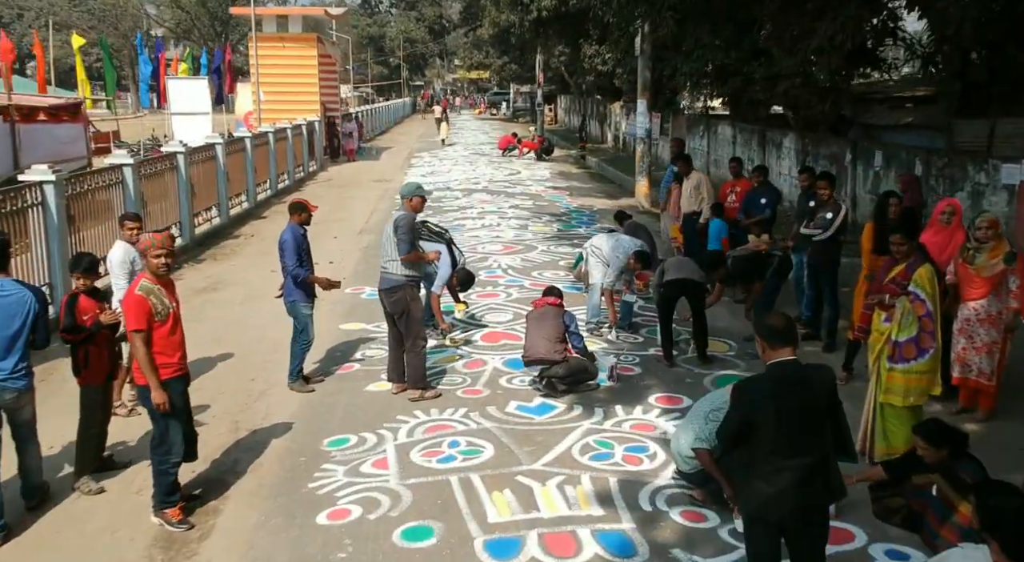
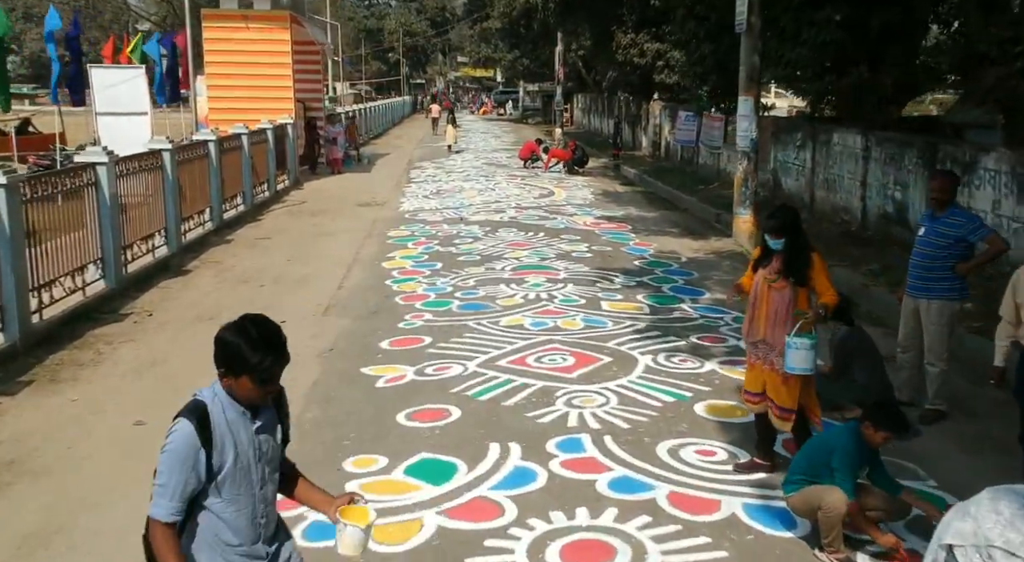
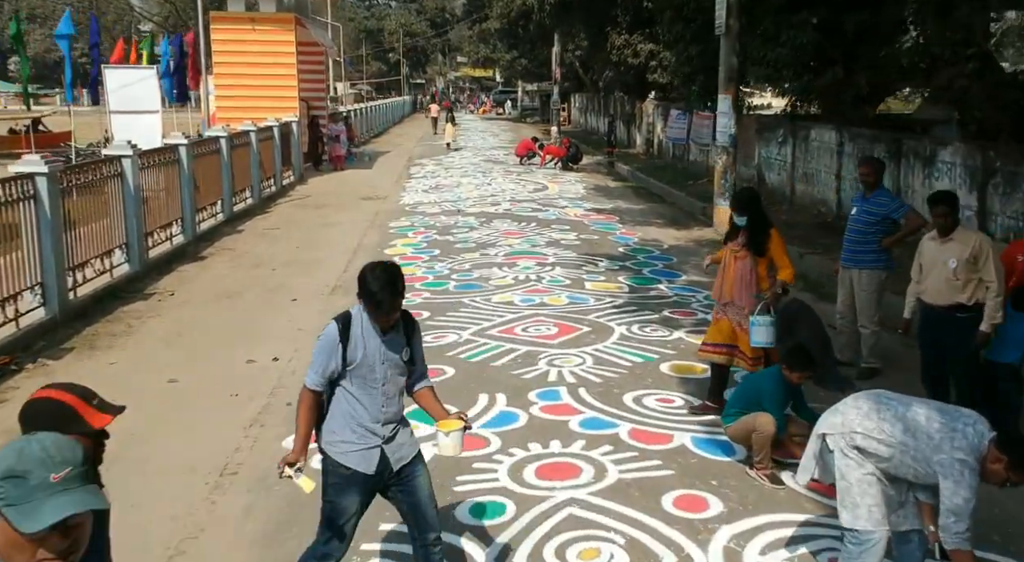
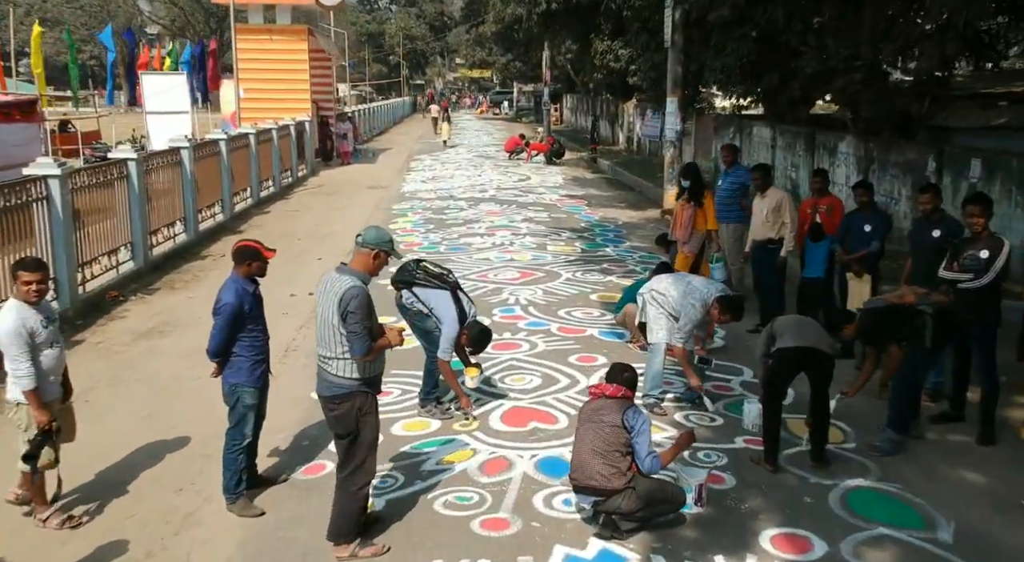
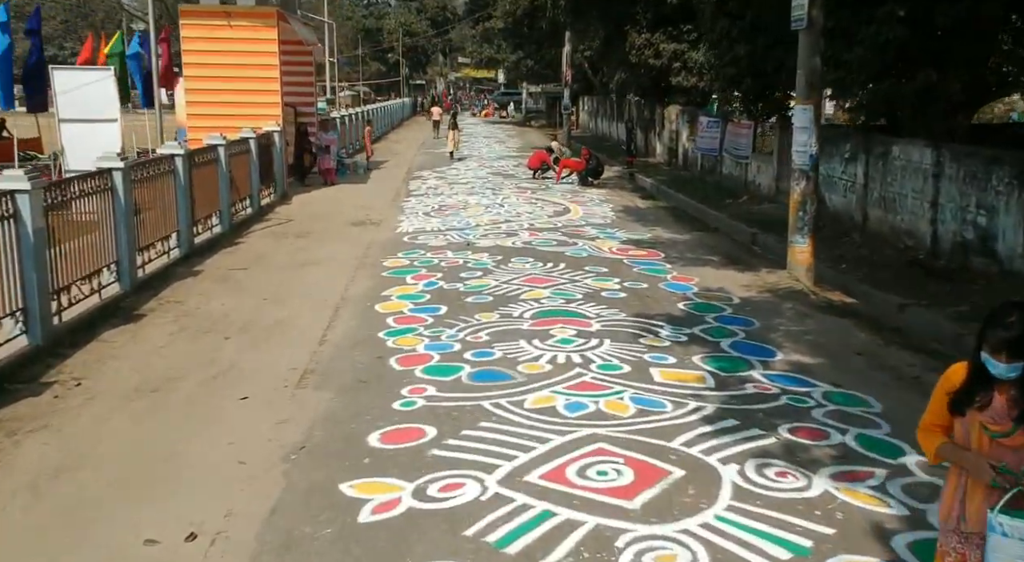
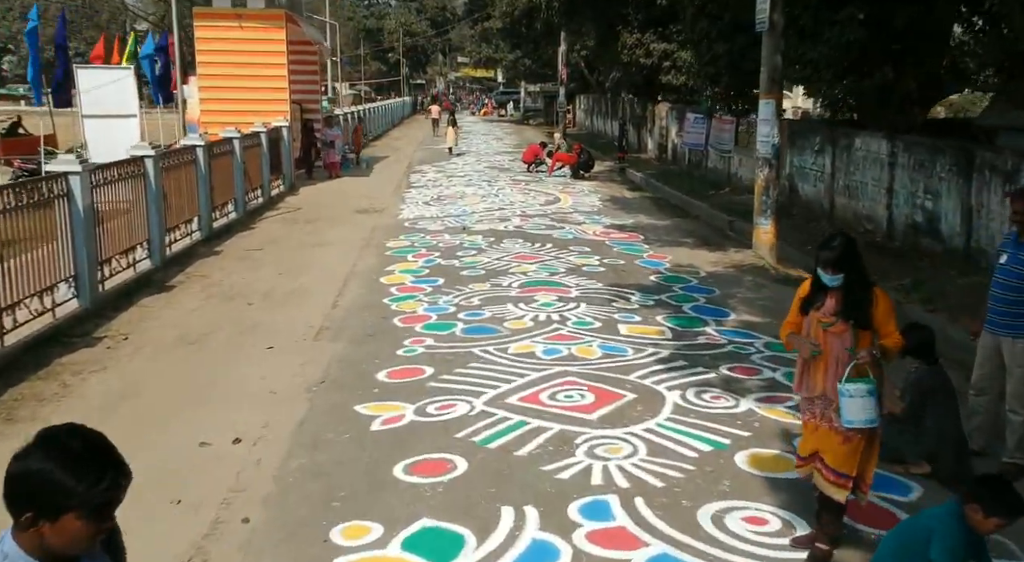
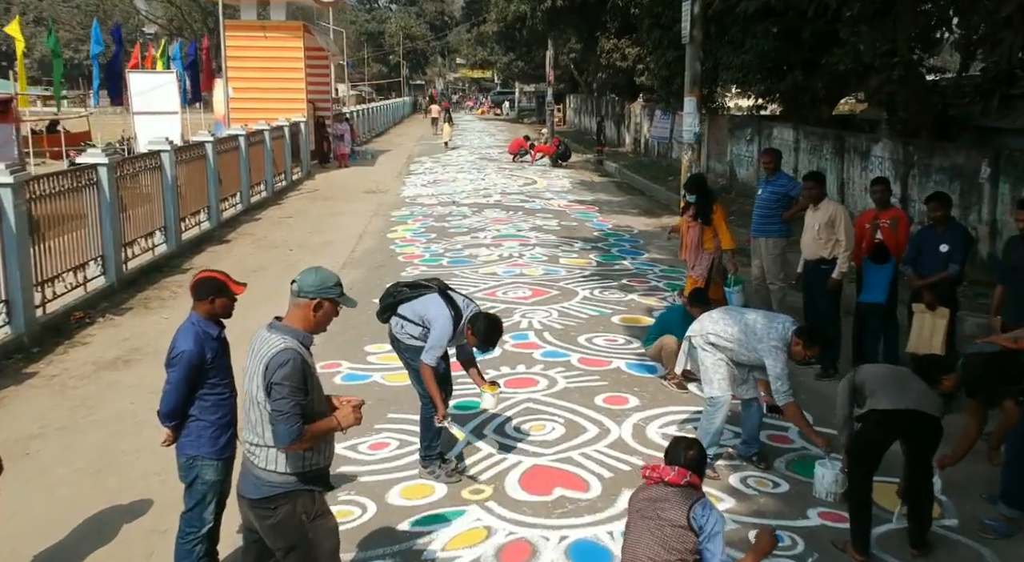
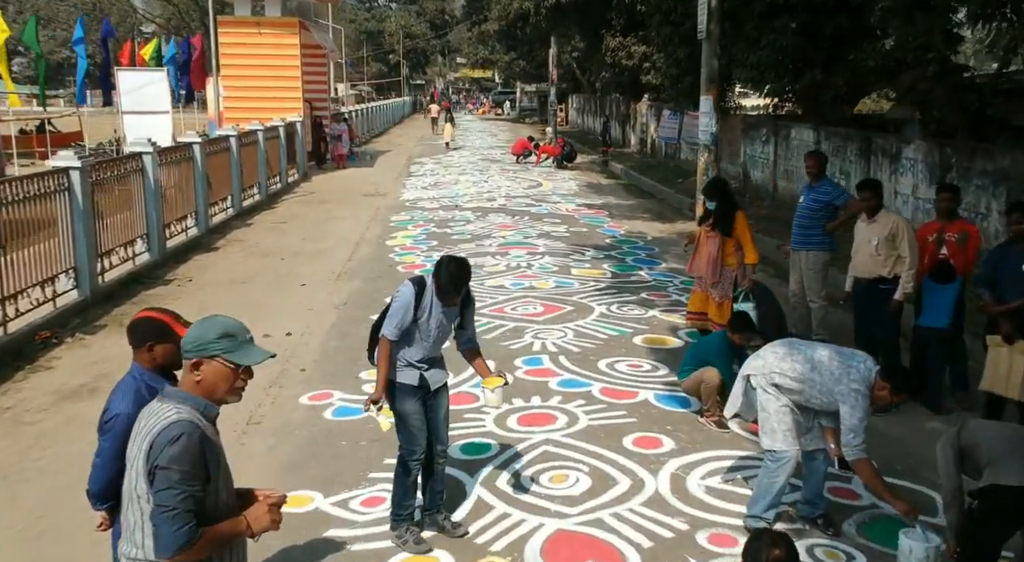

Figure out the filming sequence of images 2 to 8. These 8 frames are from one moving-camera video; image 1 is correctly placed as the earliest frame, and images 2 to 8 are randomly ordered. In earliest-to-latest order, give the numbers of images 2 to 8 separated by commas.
4, 7, 8, 3, 2, 6, 5
